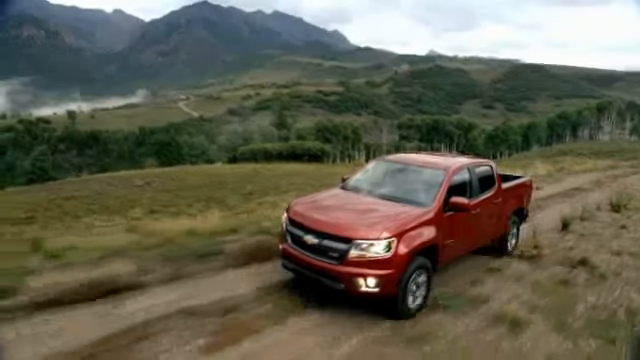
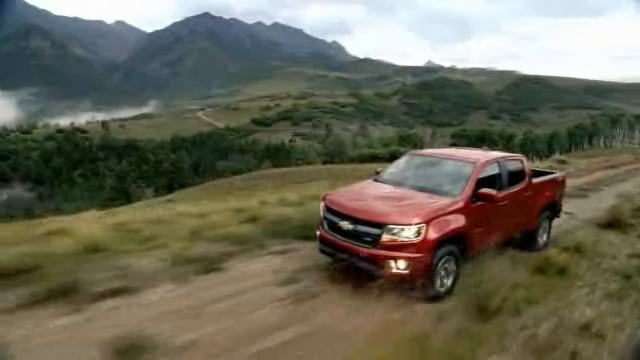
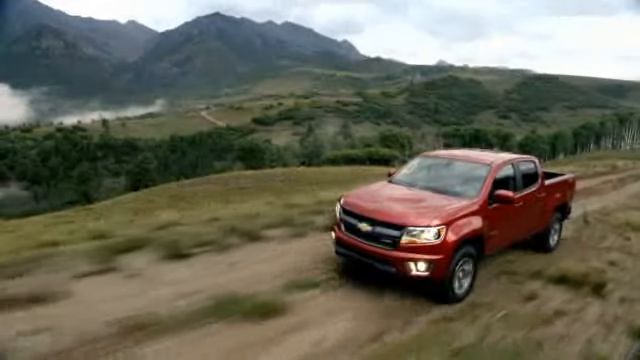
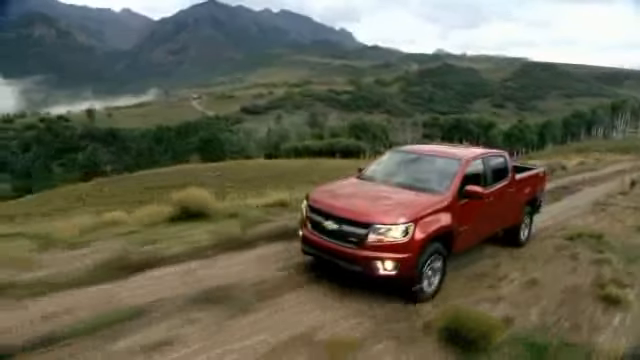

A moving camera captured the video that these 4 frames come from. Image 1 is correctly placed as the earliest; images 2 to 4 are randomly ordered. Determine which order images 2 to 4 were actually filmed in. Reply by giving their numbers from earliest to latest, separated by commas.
4, 3, 2
